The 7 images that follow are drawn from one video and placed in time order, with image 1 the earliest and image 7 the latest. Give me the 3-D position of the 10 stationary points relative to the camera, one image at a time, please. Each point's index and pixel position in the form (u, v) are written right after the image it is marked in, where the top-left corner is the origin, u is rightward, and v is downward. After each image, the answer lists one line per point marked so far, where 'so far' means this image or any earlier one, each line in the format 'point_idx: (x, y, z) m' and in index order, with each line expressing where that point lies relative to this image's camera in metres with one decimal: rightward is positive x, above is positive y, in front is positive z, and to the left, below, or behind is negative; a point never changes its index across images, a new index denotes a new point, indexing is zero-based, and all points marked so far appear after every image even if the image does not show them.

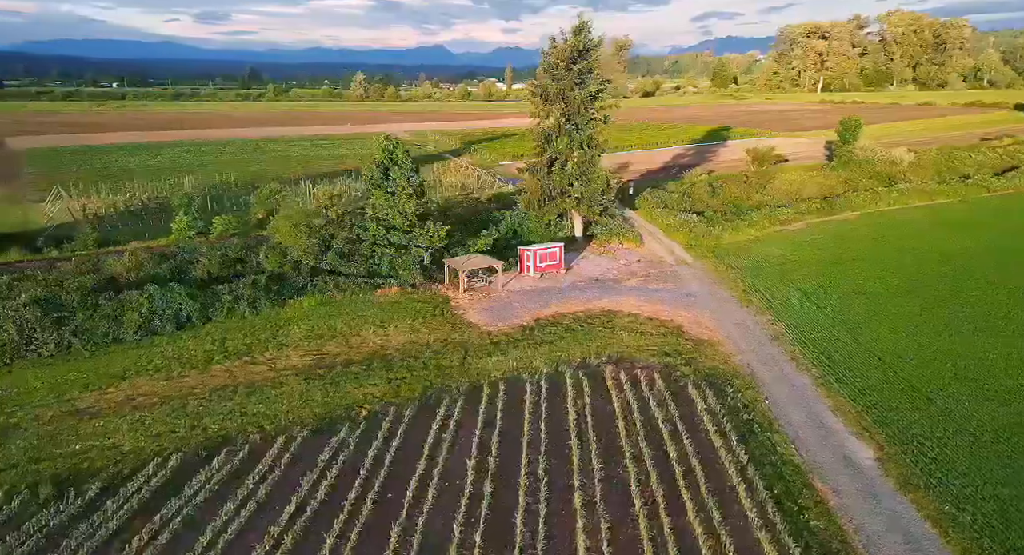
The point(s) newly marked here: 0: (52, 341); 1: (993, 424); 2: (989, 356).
0: (-12.8, -1.7, +19.8) m
1: (+9.9, -3.0, +14.8) m
2: (+12.3, -2.0, +18.5) m
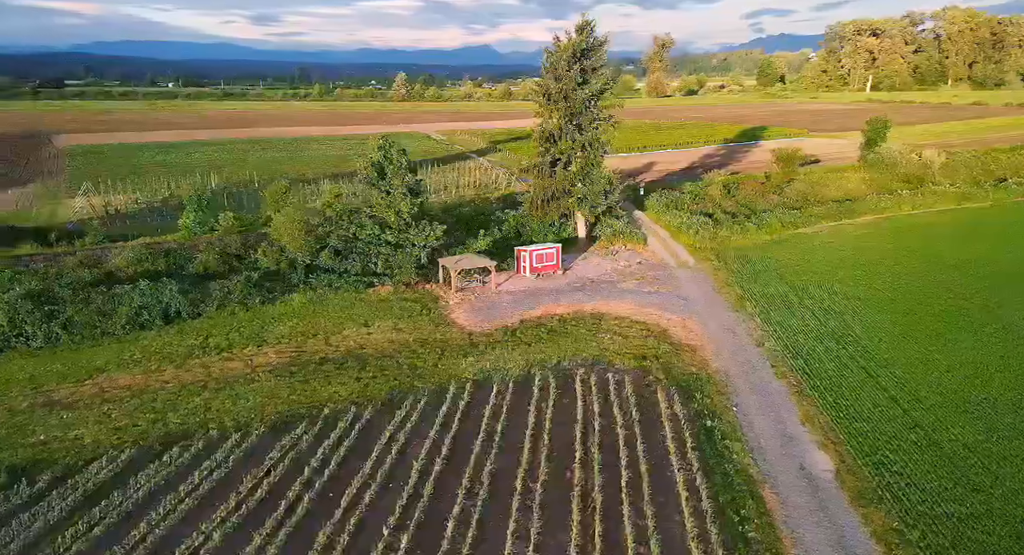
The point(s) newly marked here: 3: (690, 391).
0: (-13.4, -1.6, +20.4) m
1: (+8.9, -3.2, +14.2) m
2: (+11.6, -2.2, +17.7) m
3: (+4.2, -2.7, +16.9) m
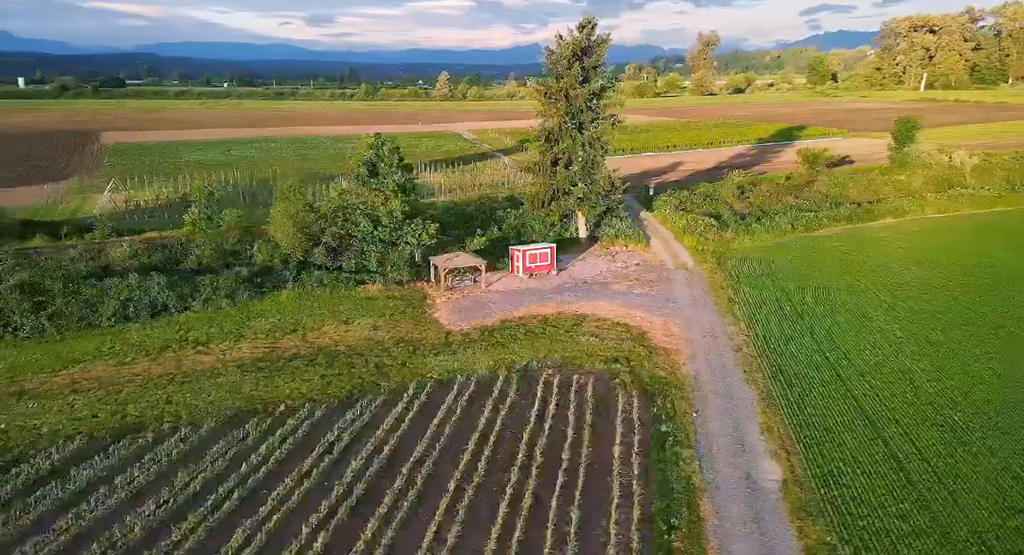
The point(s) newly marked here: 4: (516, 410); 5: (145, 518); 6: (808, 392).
0: (-14.1, -1.4, +21.0) m
1: (+7.8, -3.3, +13.6) m
2: (+10.7, -2.4, +17.0) m
3: (+3.3, -2.7, +16.6) m
4: (+0.1, -2.9, +15.7) m
5: (-5.8, -3.9, +11.4) m
6: (+6.8, -2.6, +16.5) m
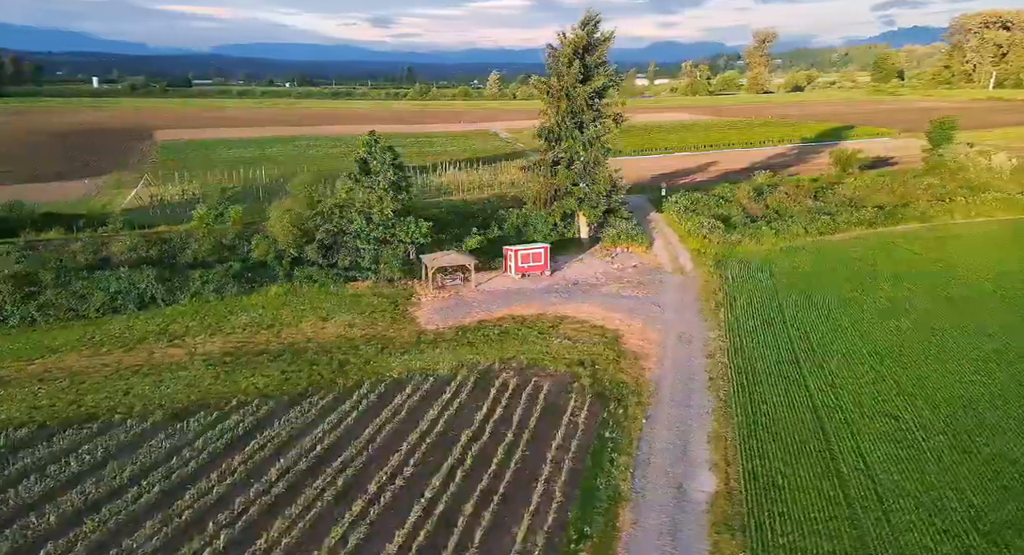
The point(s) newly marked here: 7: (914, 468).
0: (-14.9, -1.1, +21.7) m
1: (+6.5, -3.4, +13.0) m
2: (+9.6, -2.6, +16.2) m
3: (+2.2, -2.8, +16.2) m
4: (-1.1, -2.9, +15.6) m
5: (-7.2, -3.8, +11.7) m
6: (+5.7, -2.7, +15.9) m
7: (+7.2, -3.4, +12.9) m
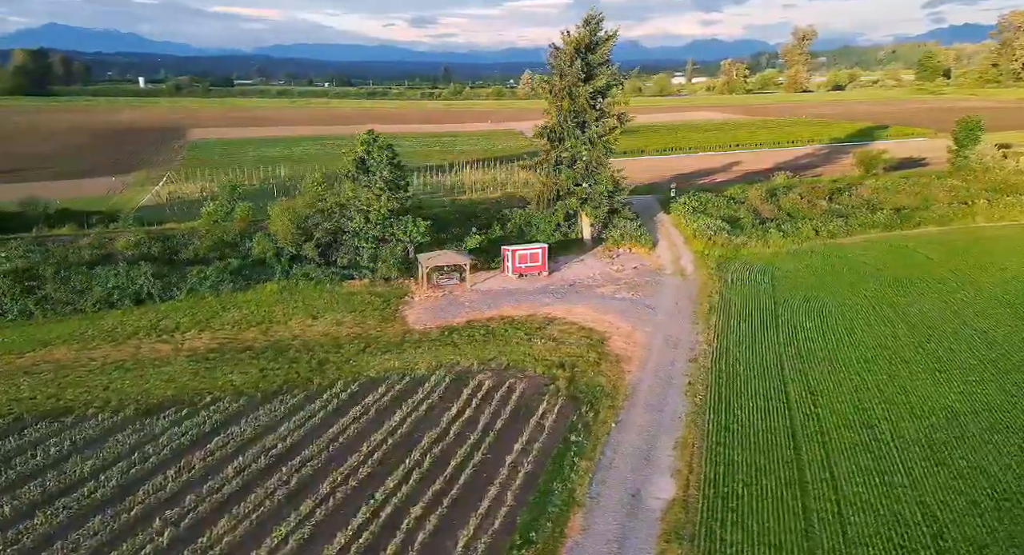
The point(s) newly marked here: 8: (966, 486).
0: (-15.2, -0.9, +22.2) m
1: (+5.8, -3.5, +12.6) m
2: (+8.9, -2.7, +15.7) m
3: (+1.5, -2.8, +16.0) m
4: (-1.7, -2.9, +15.5) m
5: (-8.1, -3.7, +11.8) m
6: (+5.0, -2.8, +15.6) m
7: (+6.4, -3.5, +12.5) m
8: (+7.7, -3.6, +12.3) m
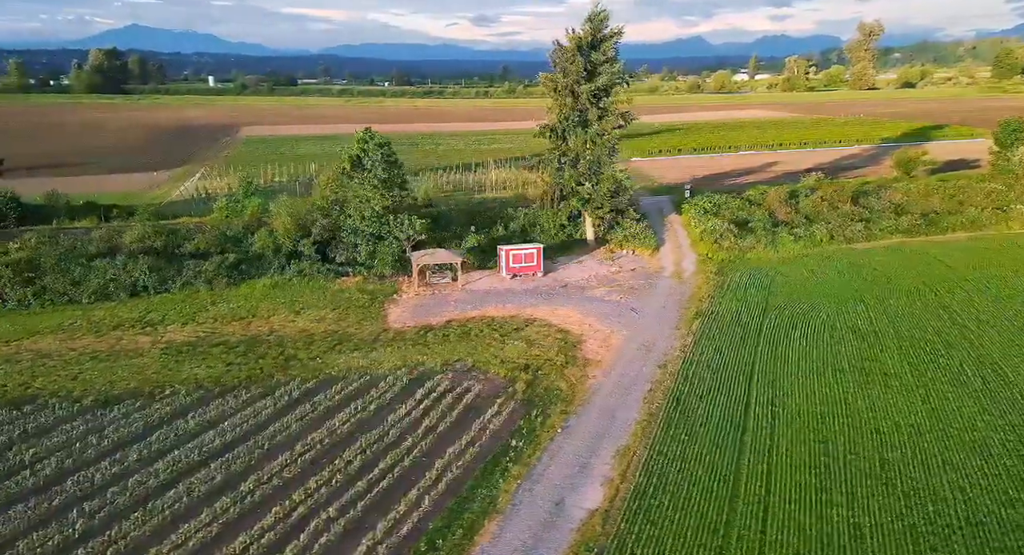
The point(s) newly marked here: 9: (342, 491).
0: (-15.8, -0.6, +23.0) m
1: (+4.4, -3.7, +12.1) m
2: (+7.8, -2.9, +14.9) m
3: (+0.5, -2.9, +15.7) m
4: (-2.8, -2.9, +15.5) m
5: (-9.4, -3.5, +12.2) m
6: (+3.9, -2.9, +15.1) m
7: (+5.1, -3.7, +11.9) m
8: (+6.4, -3.7, +11.6) m
9: (-2.8, -3.6, +12.2) m
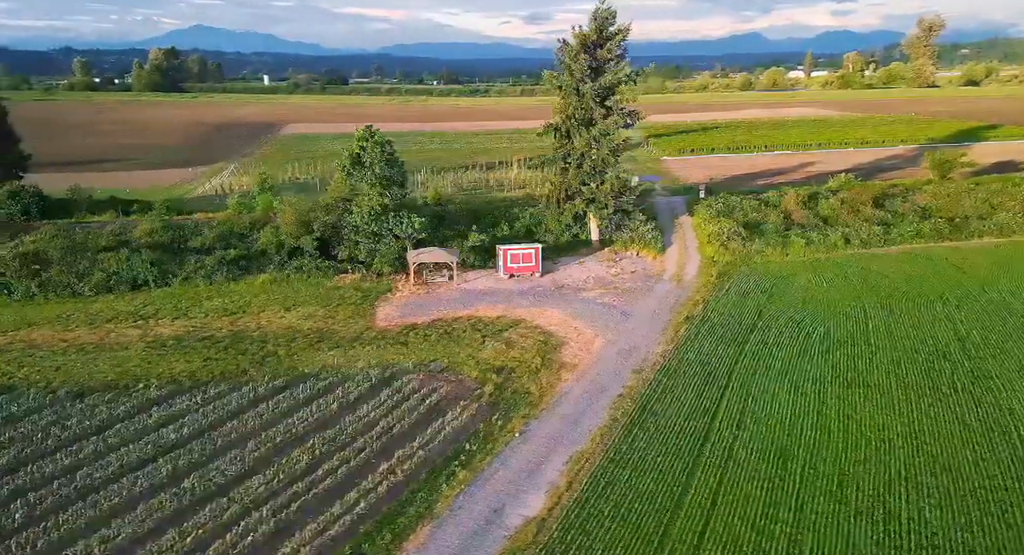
0: (-16.1, -0.4, +23.7) m
1: (+3.4, -3.8, +11.7) m
2: (+7.0, -3.1, +14.3) m
3: (-0.3, -2.9, +15.6) m
4: (-3.6, -2.9, +15.5) m
5: (-10.4, -3.4, +12.6) m
6: (+3.1, -3.0, +14.7) m
7: (+4.0, -3.8, +11.5) m
8: (+5.3, -3.9, +11.1) m
9: (-3.8, -3.6, +12.2) m
